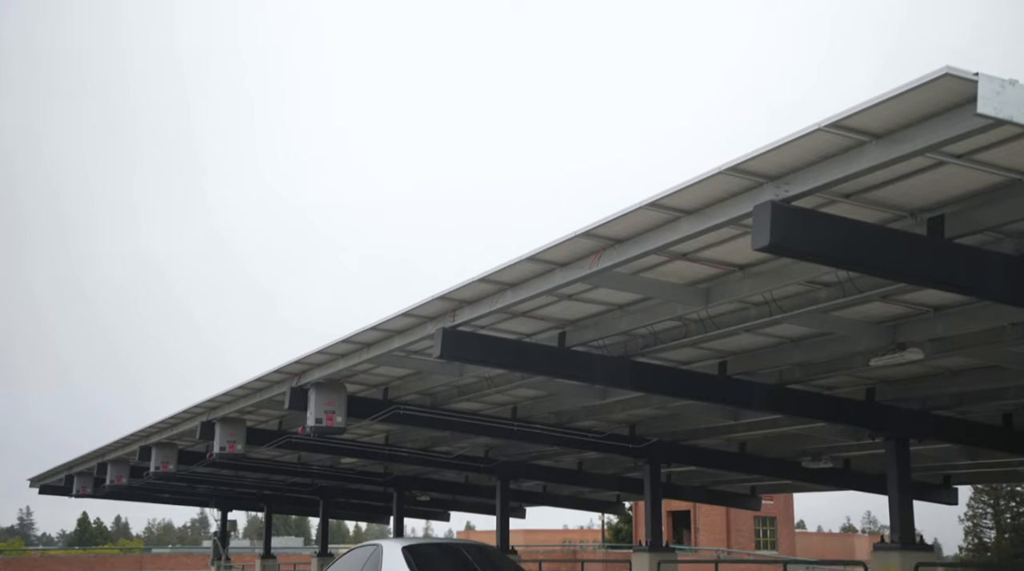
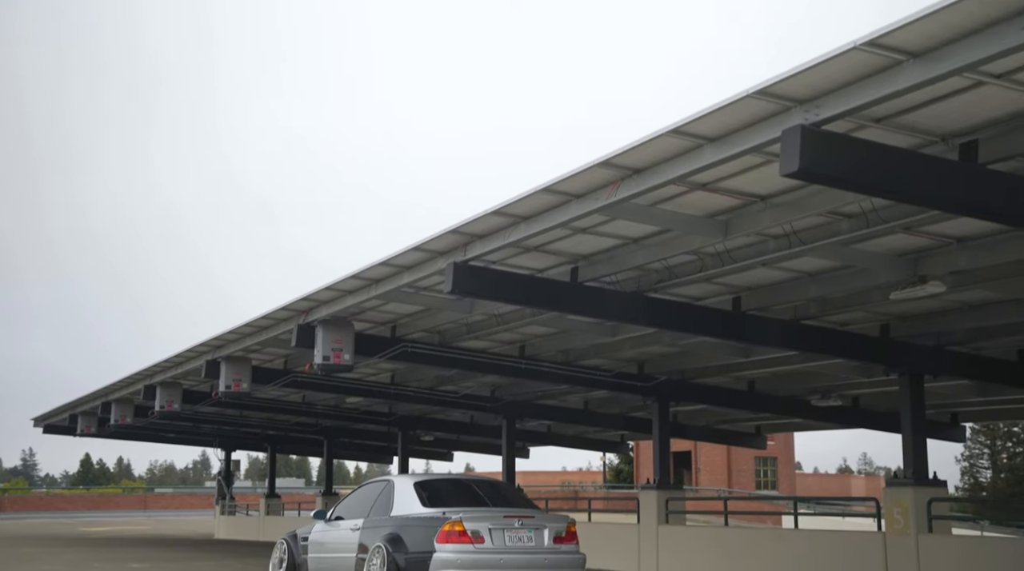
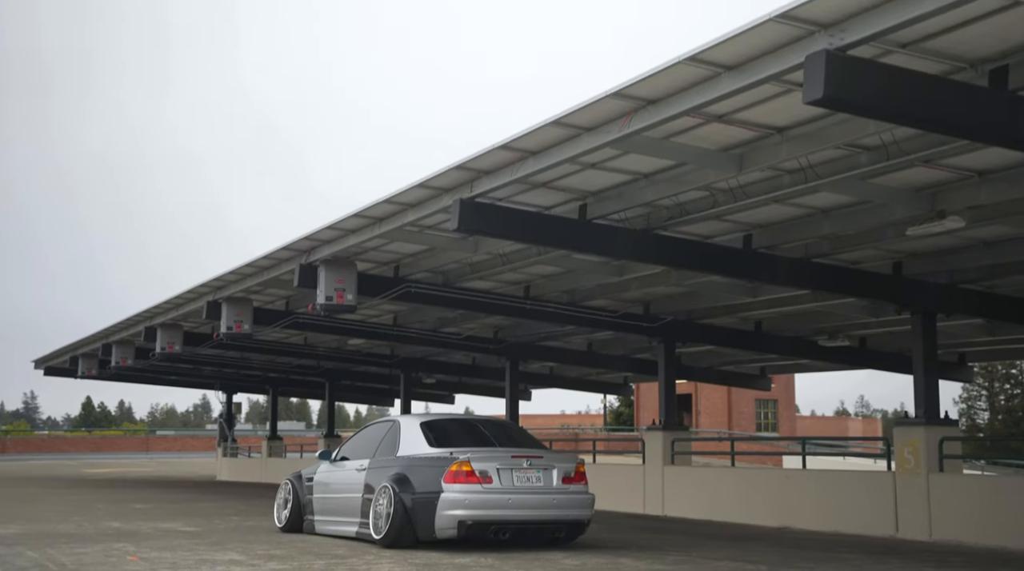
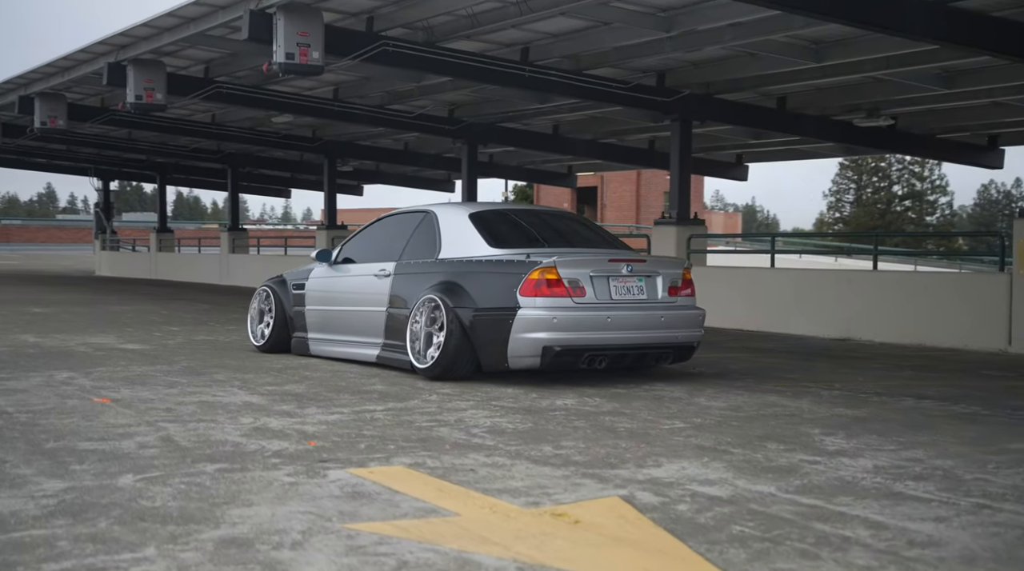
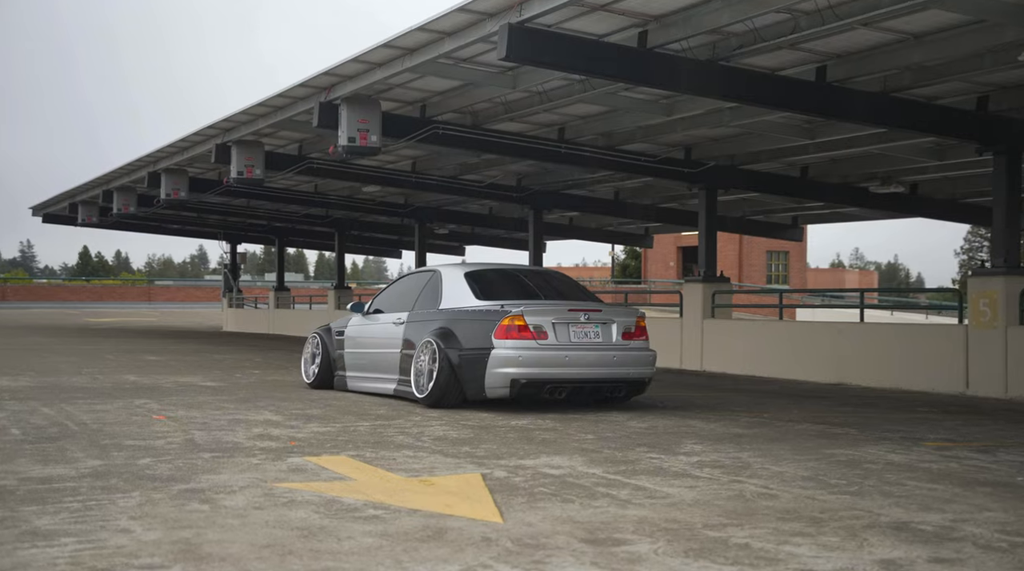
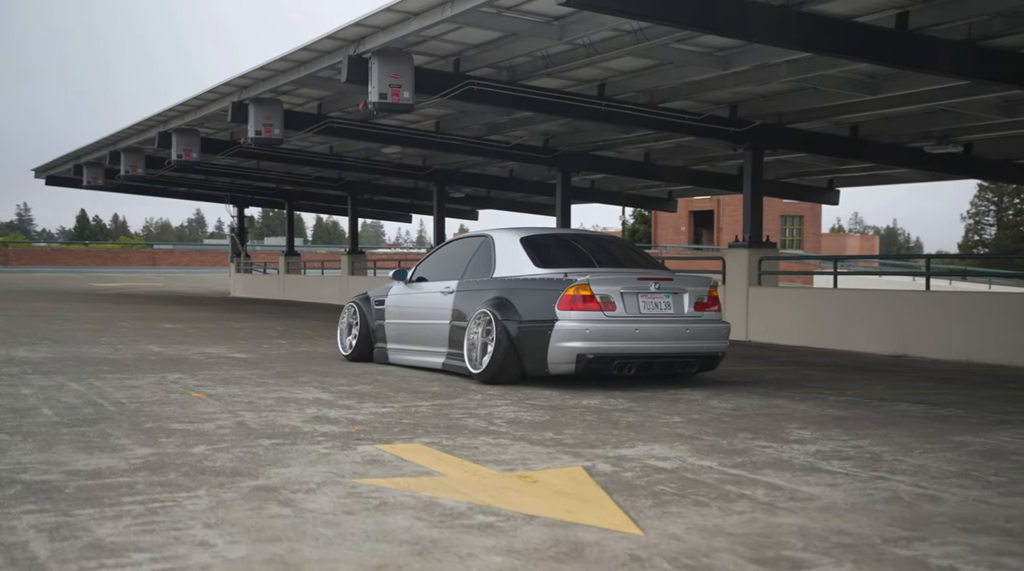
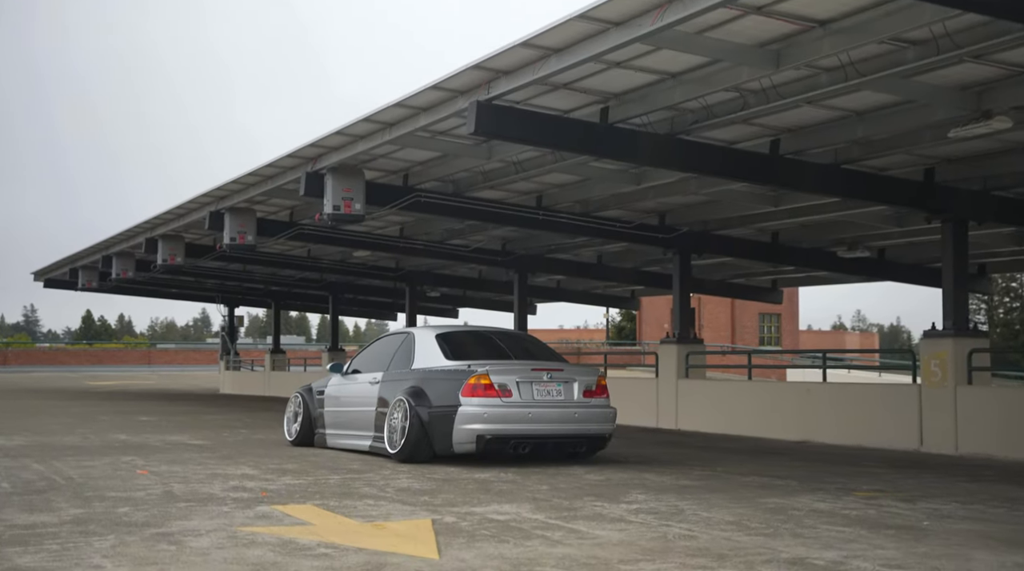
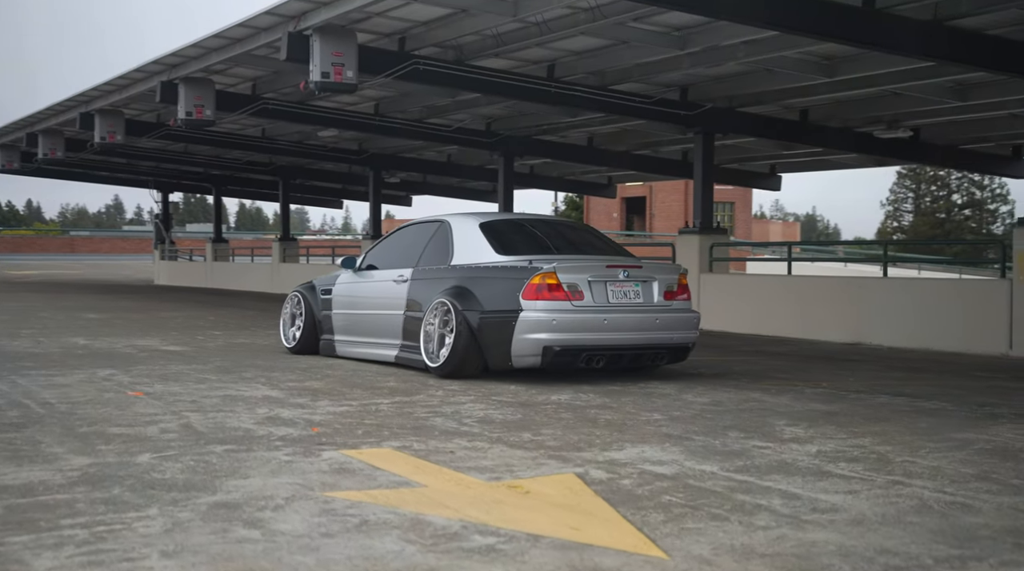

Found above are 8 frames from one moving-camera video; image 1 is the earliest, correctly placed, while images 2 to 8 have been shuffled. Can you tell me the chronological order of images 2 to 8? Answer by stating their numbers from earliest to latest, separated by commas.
2, 3, 7, 5, 6, 8, 4
